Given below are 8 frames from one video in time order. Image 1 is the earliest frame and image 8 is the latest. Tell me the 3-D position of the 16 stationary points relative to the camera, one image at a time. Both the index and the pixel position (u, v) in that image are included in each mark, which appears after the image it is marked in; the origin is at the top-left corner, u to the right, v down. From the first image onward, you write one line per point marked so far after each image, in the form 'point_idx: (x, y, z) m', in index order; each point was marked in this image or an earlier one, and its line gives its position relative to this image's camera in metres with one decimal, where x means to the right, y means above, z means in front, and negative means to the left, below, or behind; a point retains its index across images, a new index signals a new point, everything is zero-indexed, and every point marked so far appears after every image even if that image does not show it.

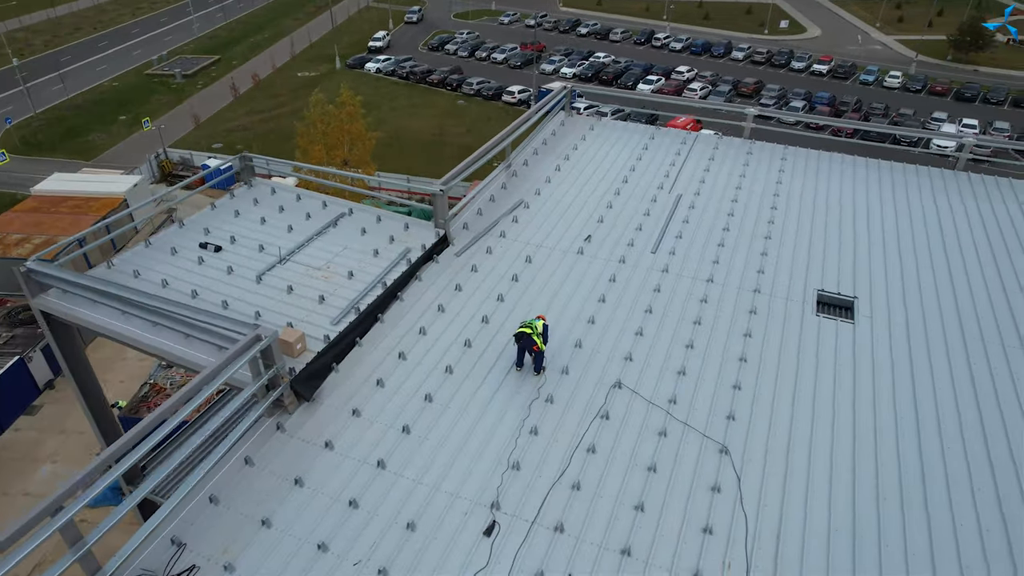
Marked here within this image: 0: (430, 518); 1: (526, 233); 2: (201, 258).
0: (-0.8, -2.3, +6.3) m
1: (+0.2, +0.9, +10.6) m
2: (-4.4, +0.4, +9.2) m
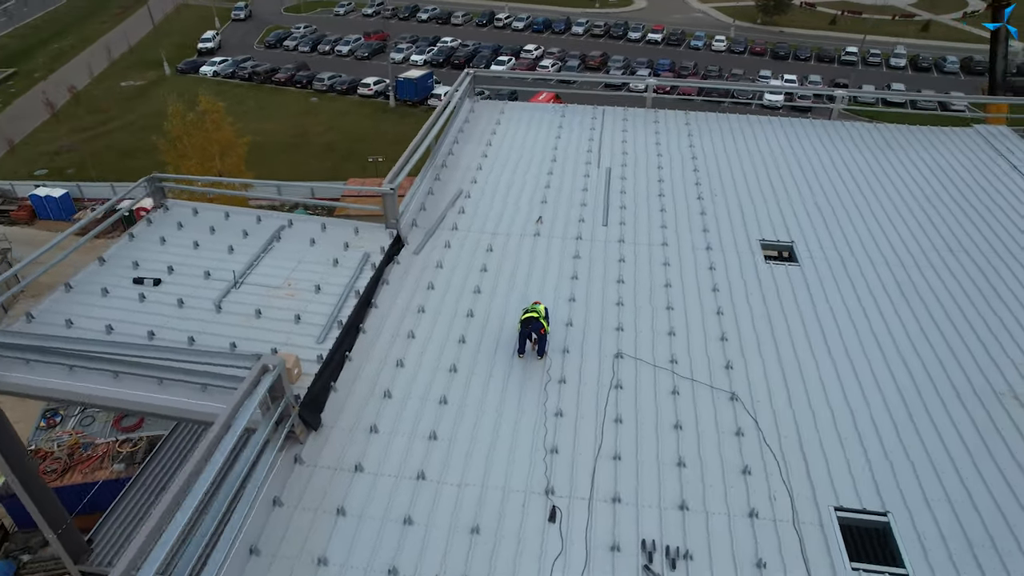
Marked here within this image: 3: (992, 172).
0: (-0.2, -2.2, +6.3) m
1: (-0.6, +1.1, +10.5) m
2: (-4.7, -0.1, +8.3) m
3: (+9.3, +2.2, +12.3) m
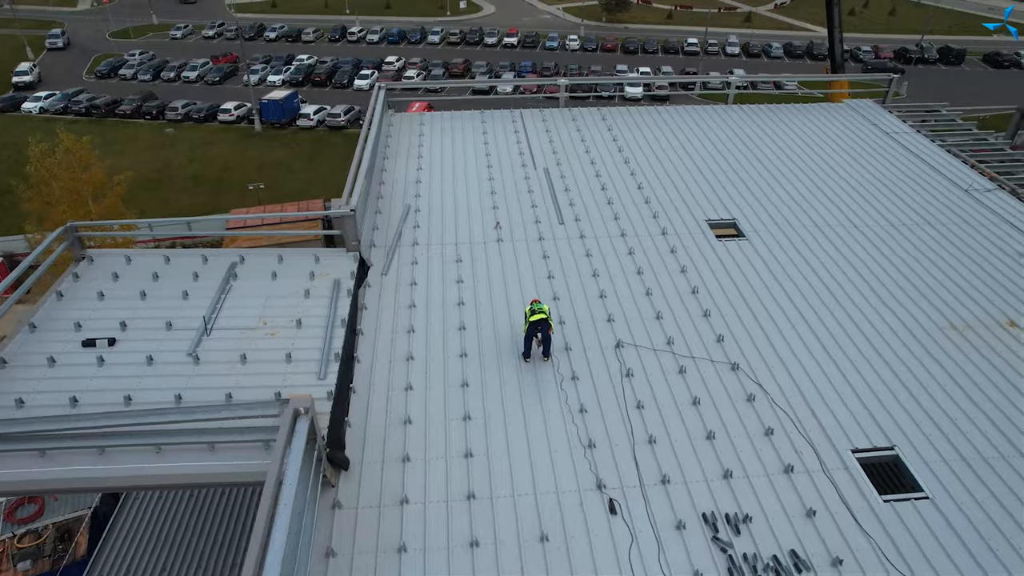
0: (+0.4, -2.2, +6.2) m
1: (-1.2, +0.9, +10.3) m
2: (-4.7, -0.8, +7.3) m
3: (+7.9, +3.2, +14.0) m
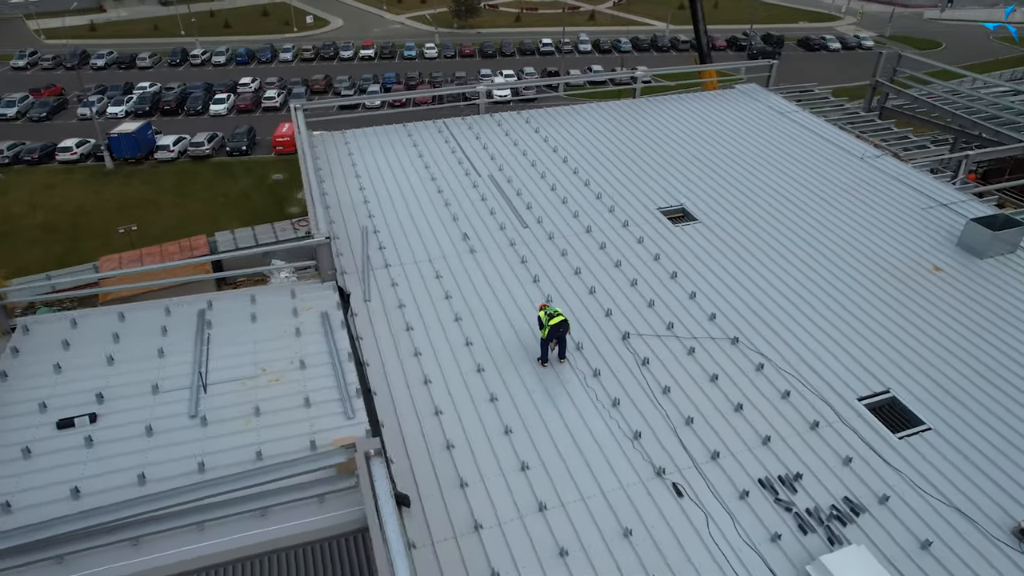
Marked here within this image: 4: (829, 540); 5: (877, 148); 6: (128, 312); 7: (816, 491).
0: (+1.2, -2.2, +6.3) m
1: (-1.6, +0.5, +10.0) m
2: (-4.2, -1.5, +6.4) m
3: (+6.2, +4.0, +15.4) m
4: (+3.0, -2.4, +6.1) m
5: (+7.9, +3.0, +13.9) m
6: (-4.8, -0.3, +8.1) m
7: (+3.1, -2.1, +6.6) m
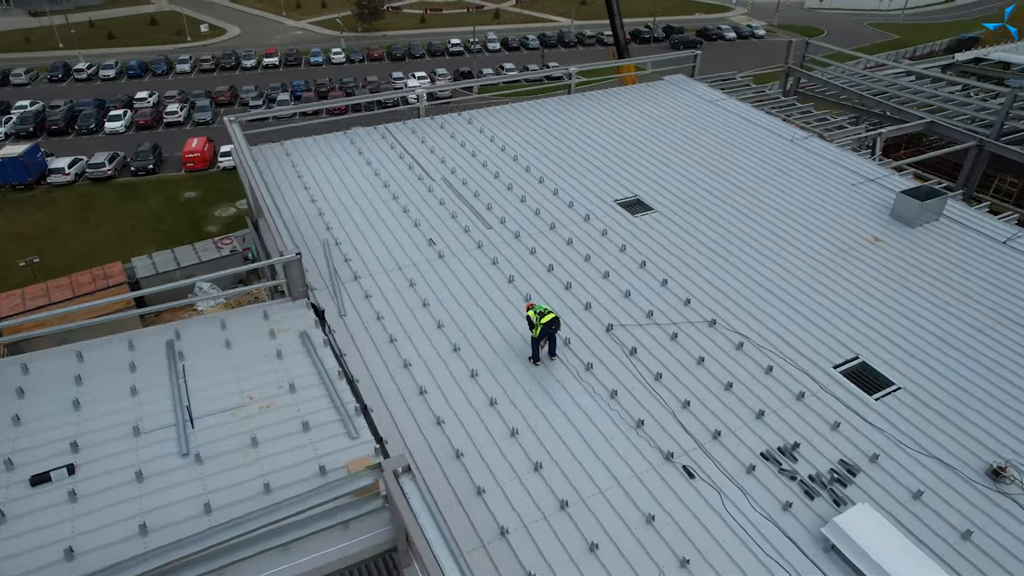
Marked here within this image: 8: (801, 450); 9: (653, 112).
0: (+1.4, -2.1, +6.4) m
1: (-2.1, +0.4, +9.8) m
2: (-4.0, -1.8, +5.9) m
3: (+4.7, +4.5, +16.0) m
4: (+3.2, -2.1, +6.4) m
5: (+6.6, +3.6, +14.8) m
6: (-4.9, -0.7, +7.5) m
7: (+3.2, -1.8, +6.9) m
8: (+3.1, -1.8, +7.0) m
9: (+3.5, +4.4, +16.0) m
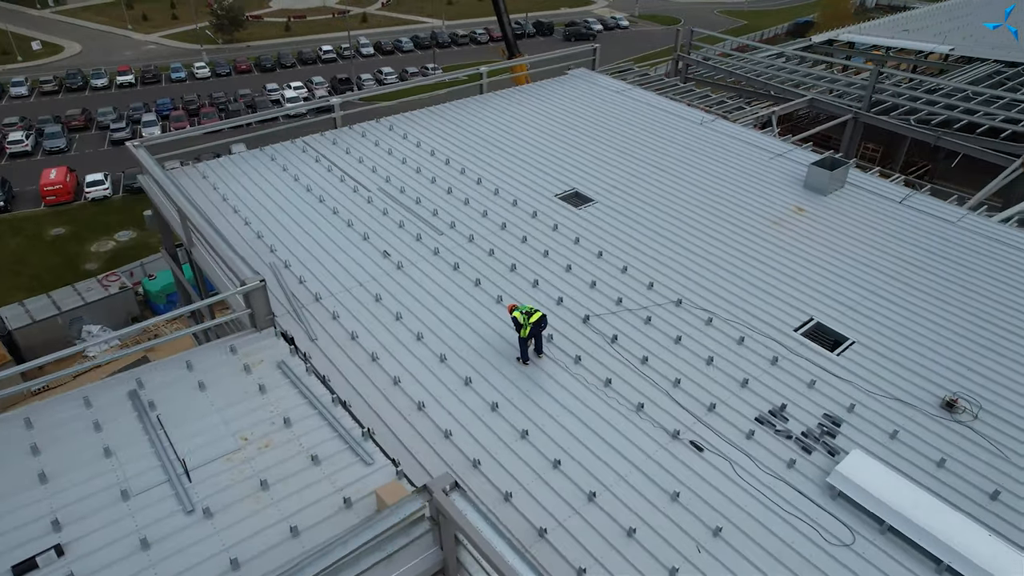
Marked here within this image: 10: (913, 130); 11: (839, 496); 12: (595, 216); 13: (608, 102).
0: (+1.6, -2.0, +6.7) m
1: (-2.6, +0.1, +9.3) m
2: (-3.6, -2.3, +5.2) m
3: (+2.5, +4.8, +16.6) m
4: (+3.4, -1.8, +7.0) m
5: (+4.7, +4.2, +15.7) m
6: (-4.9, -1.3, +6.6) m
7: (+3.3, -1.5, +7.5) m
8: (+3.2, -1.4, +7.5) m
9: (+1.4, +4.7, +16.4) m
10: (+9.8, +3.9, +15.8) m
11: (+3.3, -2.1, +6.6) m
12: (+1.4, +1.3, +11.4) m
13: (+2.4, +4.8, +16.6) m
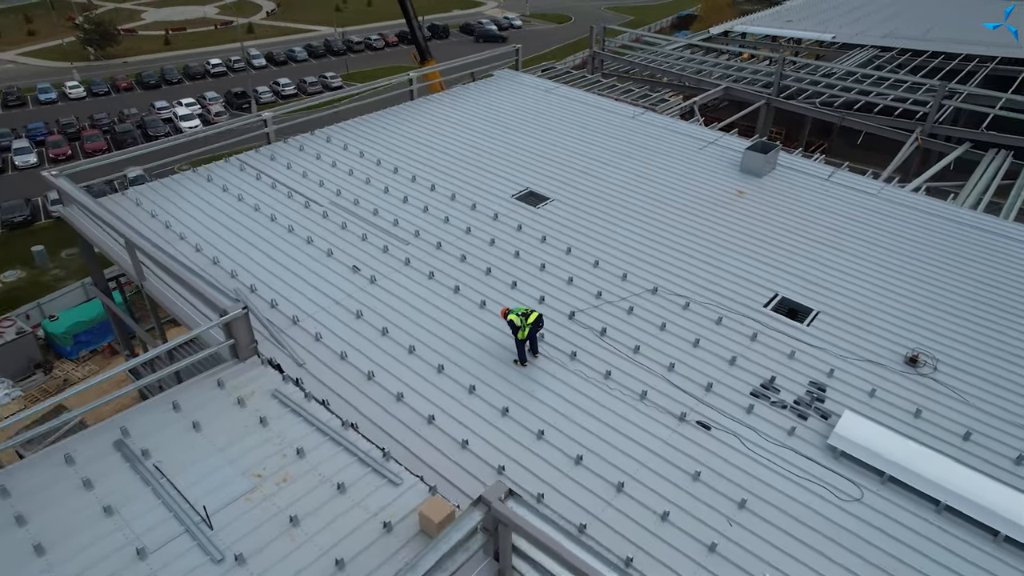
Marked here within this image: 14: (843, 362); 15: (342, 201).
0: (+1.9, -1.9, +6.9) m
1: (-2.9, -0.2, +9.0) m
2: (-3.0, -2.6, +4.7) m
3: (+0.7, +4.9, +16.9) m
4: (+3.6, -1.5, +7.5) m
5: (+3.1, +4.5, +16.3) m
6: (-4.6, -1.8, +6.0) m
7: (+3.4, -1.2, +7.9) m
8: (+3.3, -1.2, +7.9) m
9: (-0.3, +4.6, +16.5) m
10: (+8.1, +4.6, +17.0) m
11: (+3.6, -1.8, +7.0) m
12: (+0.7, +1.3, +11.5) m
13: (+0.7, +4.9, +16.8) m
14: (+4.3, -1.0, +8.3) m
15: (-3.0, +1.5, +11.4) m
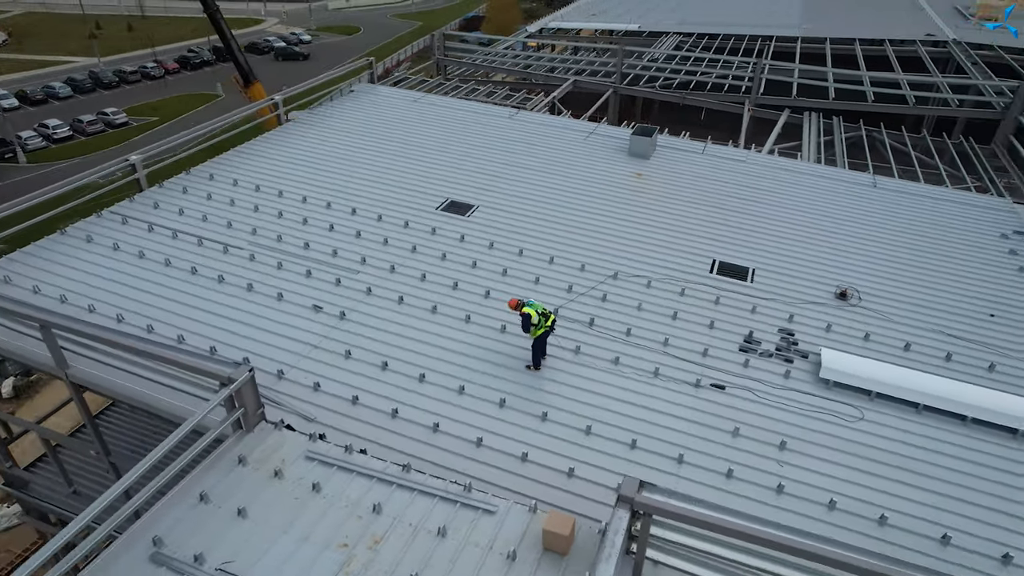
0: (+2.4, -1.5, +7.5) m
1: (-2.9, -0.8, +8.1) m
2: (-1.4, -3.1, +4.1) m
3: (-2.6, +4.6, +16.6) m
4: (+3.8, -0.9, +8.5) m
5: (-0.1, +4.6, +16.7) m
6: (-3.4, -2.6, +4.8) m
7: (+3.5, -0.6, +8.9) m
8: (+3.3, -0.6, +8.8) m
9: (-3.5, +4.1, +16.0) m
10: (+4.4, +5.6, +18.8) m
11: (+4.0, -1.2, +8.1) m
12: (-0.5, +1.2, +11.5) m
13: (-2.6, +4.5, +16.6) m
14: (+4.1, -0.3, +9.5) m
15: (-4.0, +0.7, +10.4) m
